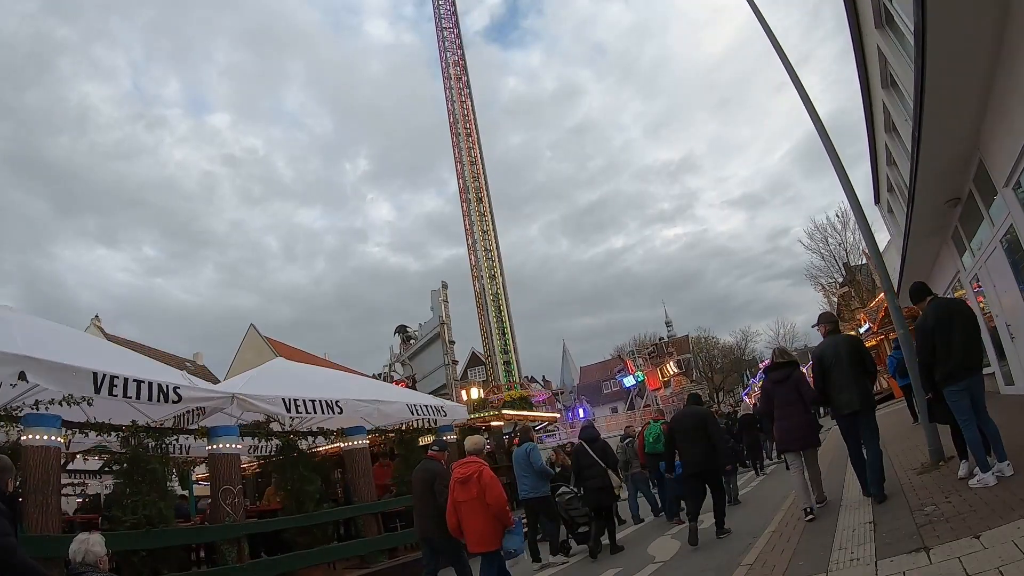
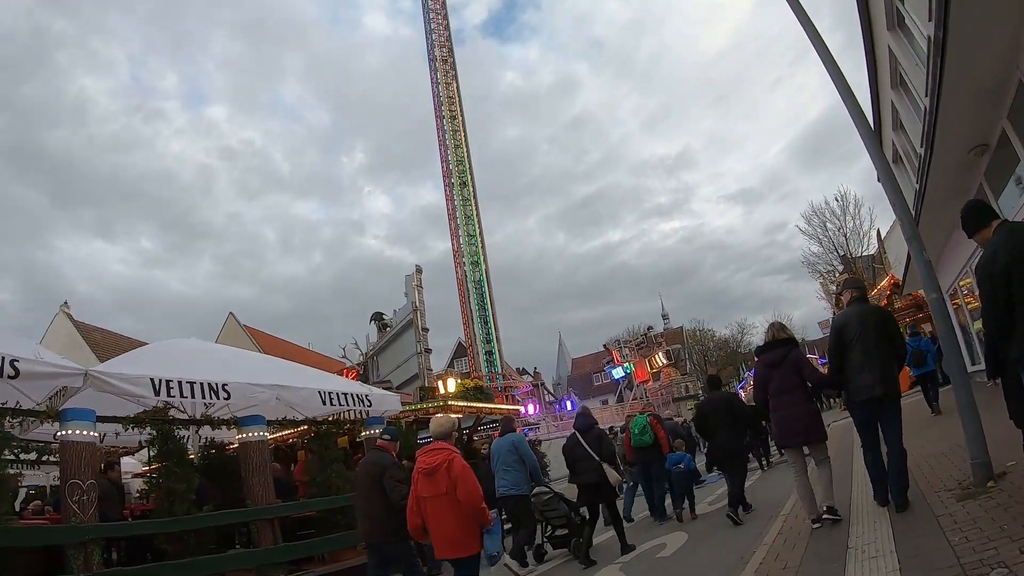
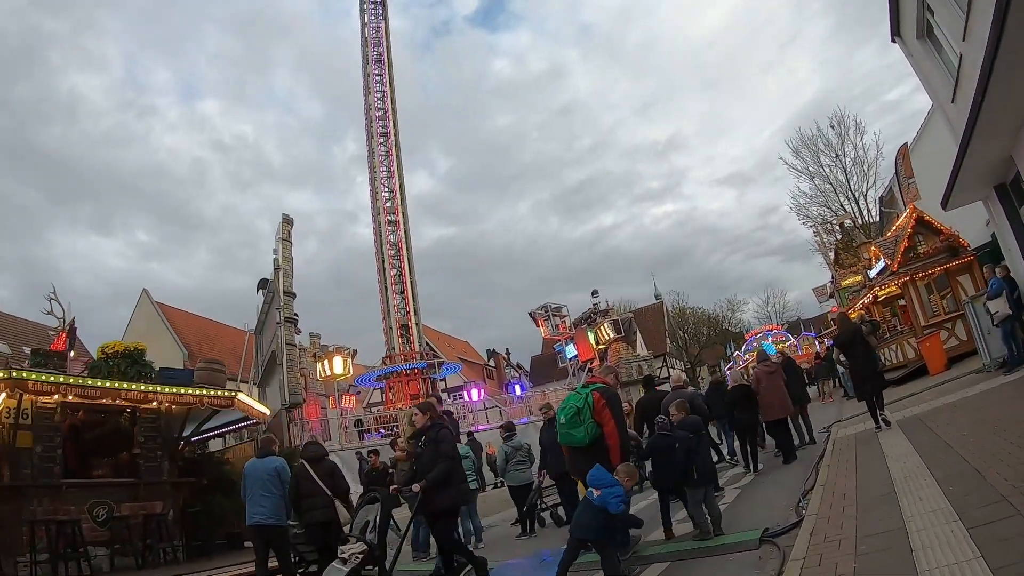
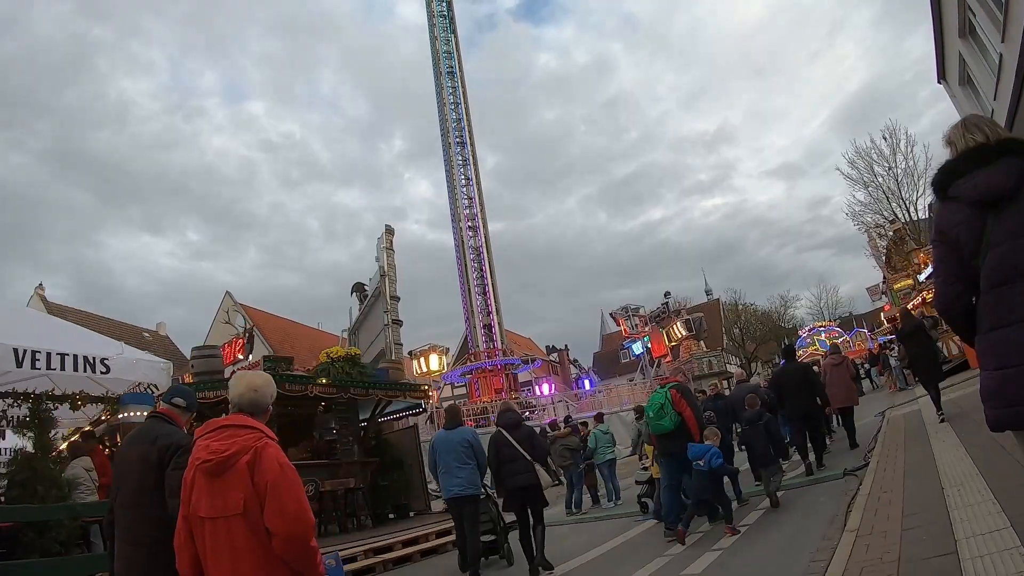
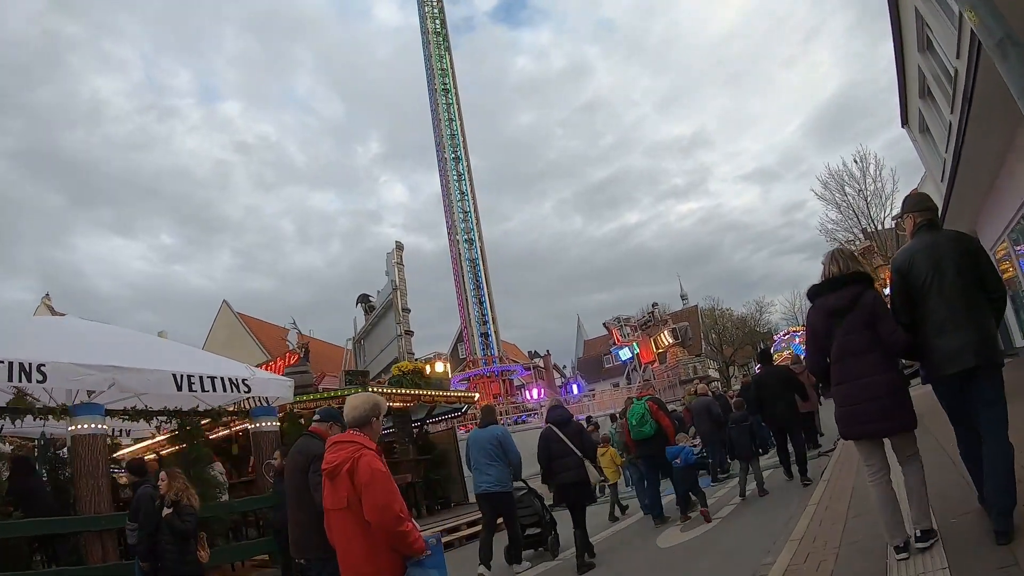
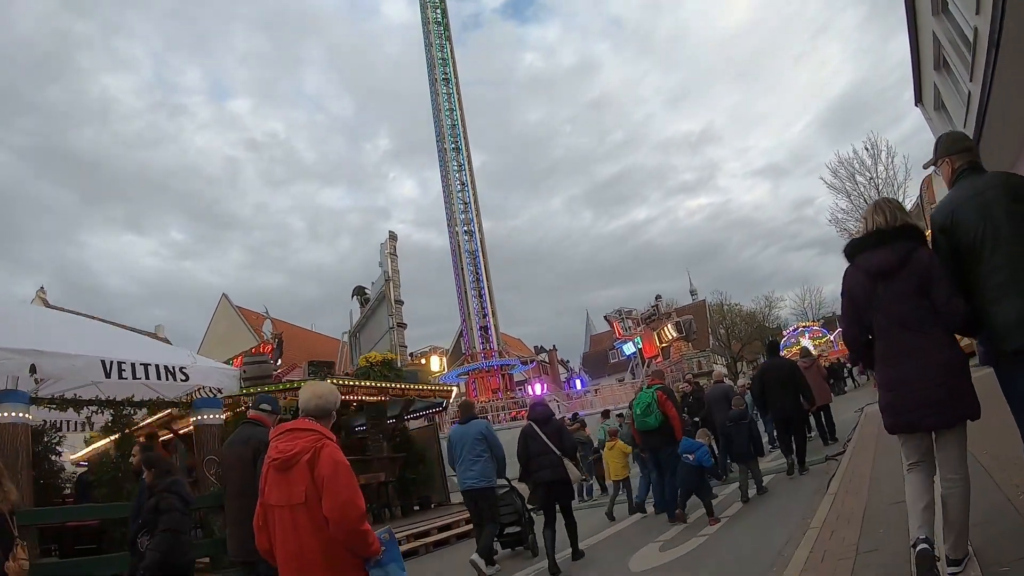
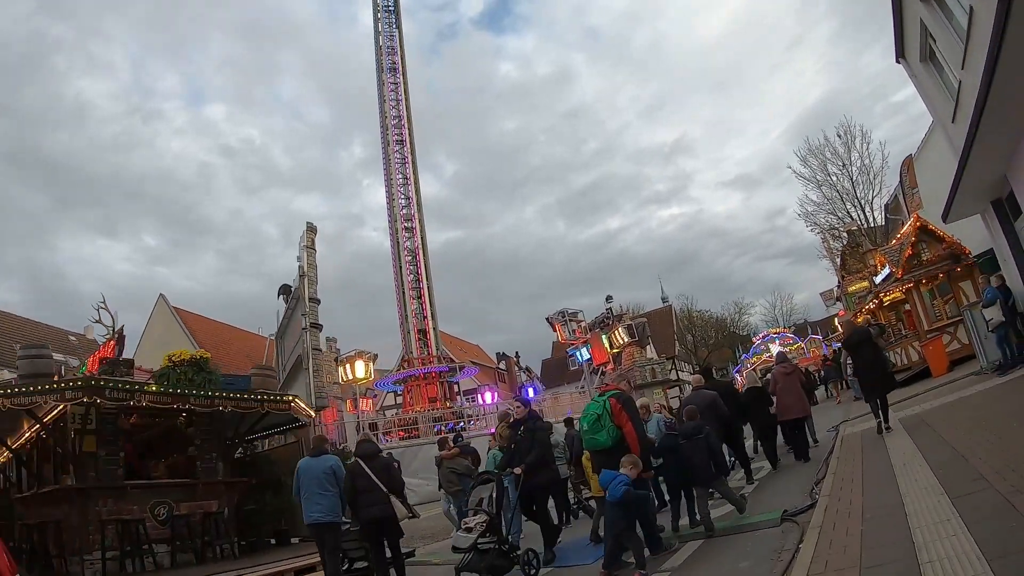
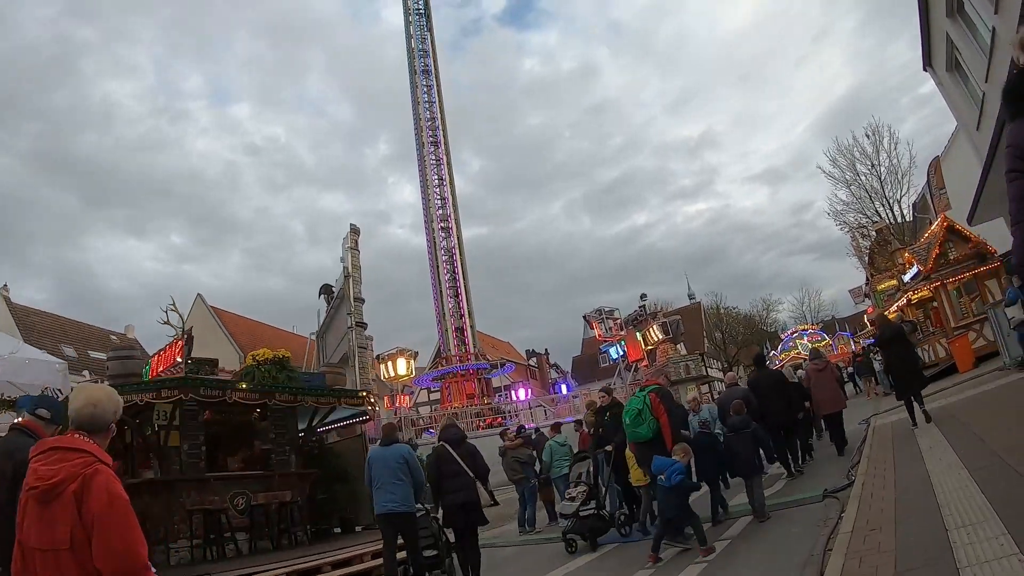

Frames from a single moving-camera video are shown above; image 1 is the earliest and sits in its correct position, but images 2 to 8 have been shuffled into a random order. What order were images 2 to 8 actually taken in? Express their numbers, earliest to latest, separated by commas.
2, 5, 6, 4, 8, 7, 3
